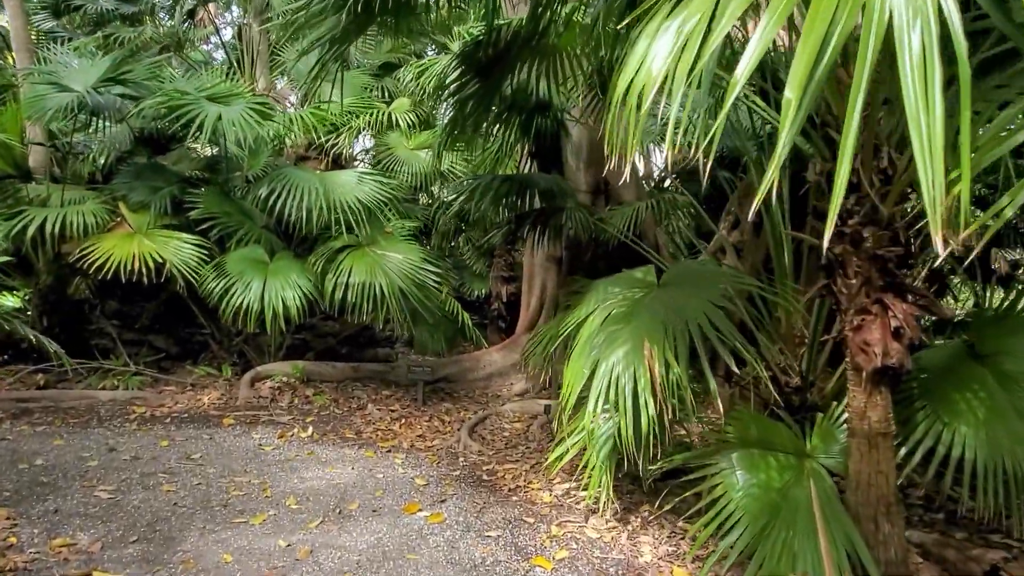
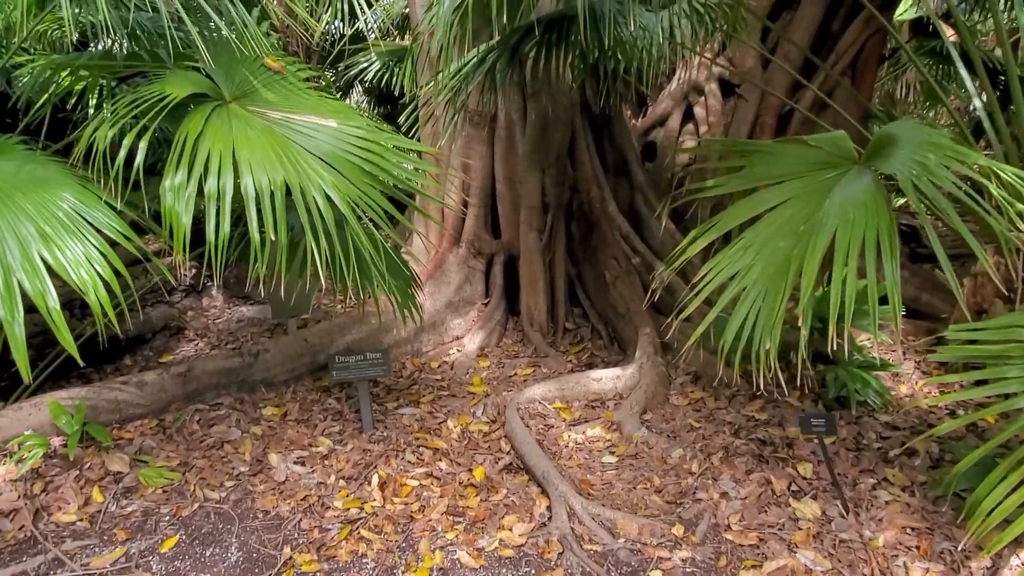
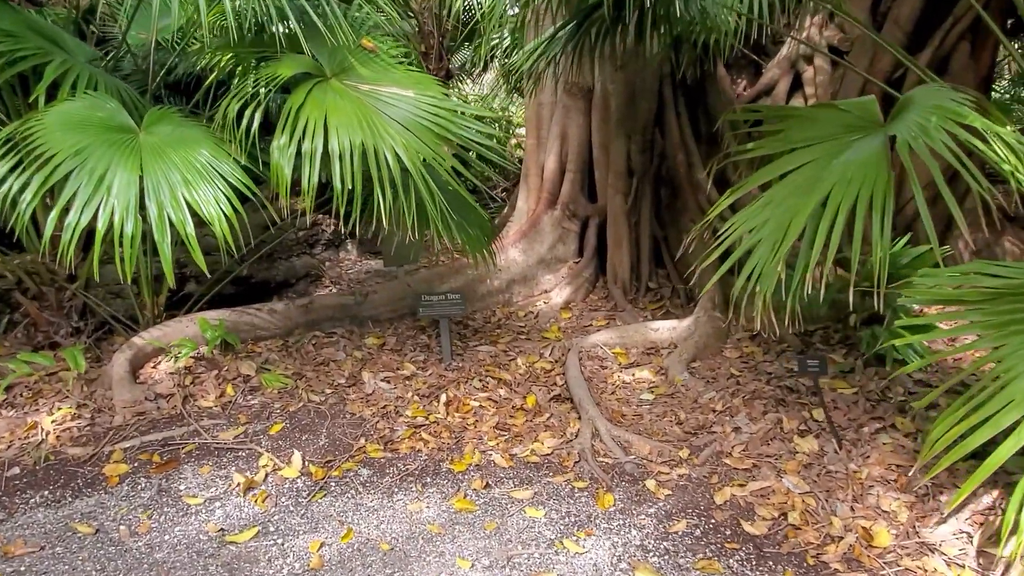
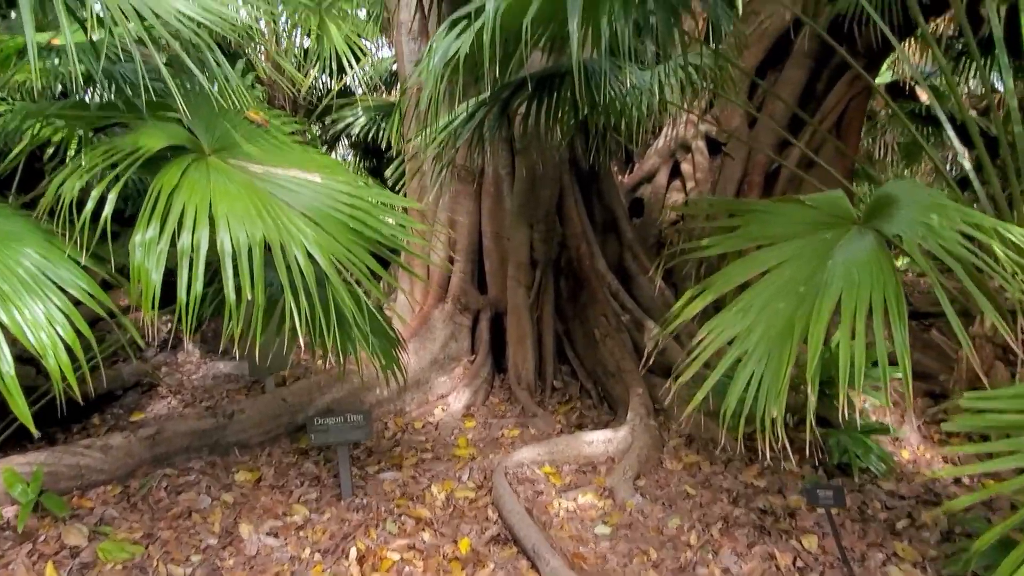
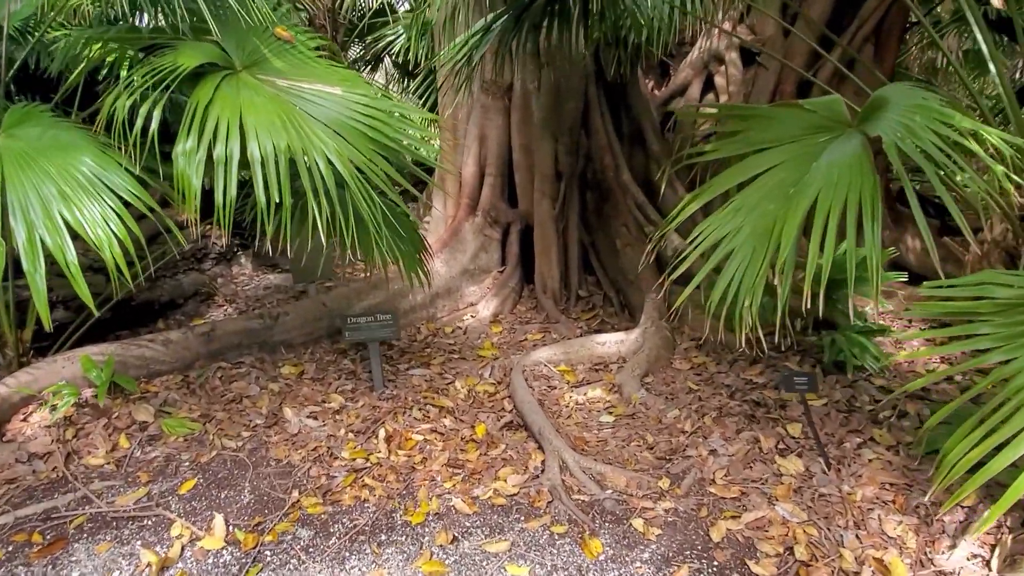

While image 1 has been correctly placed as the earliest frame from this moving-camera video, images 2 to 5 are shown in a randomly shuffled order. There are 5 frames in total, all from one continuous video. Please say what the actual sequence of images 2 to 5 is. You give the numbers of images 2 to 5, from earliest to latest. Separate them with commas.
3, 5, 2, 4
